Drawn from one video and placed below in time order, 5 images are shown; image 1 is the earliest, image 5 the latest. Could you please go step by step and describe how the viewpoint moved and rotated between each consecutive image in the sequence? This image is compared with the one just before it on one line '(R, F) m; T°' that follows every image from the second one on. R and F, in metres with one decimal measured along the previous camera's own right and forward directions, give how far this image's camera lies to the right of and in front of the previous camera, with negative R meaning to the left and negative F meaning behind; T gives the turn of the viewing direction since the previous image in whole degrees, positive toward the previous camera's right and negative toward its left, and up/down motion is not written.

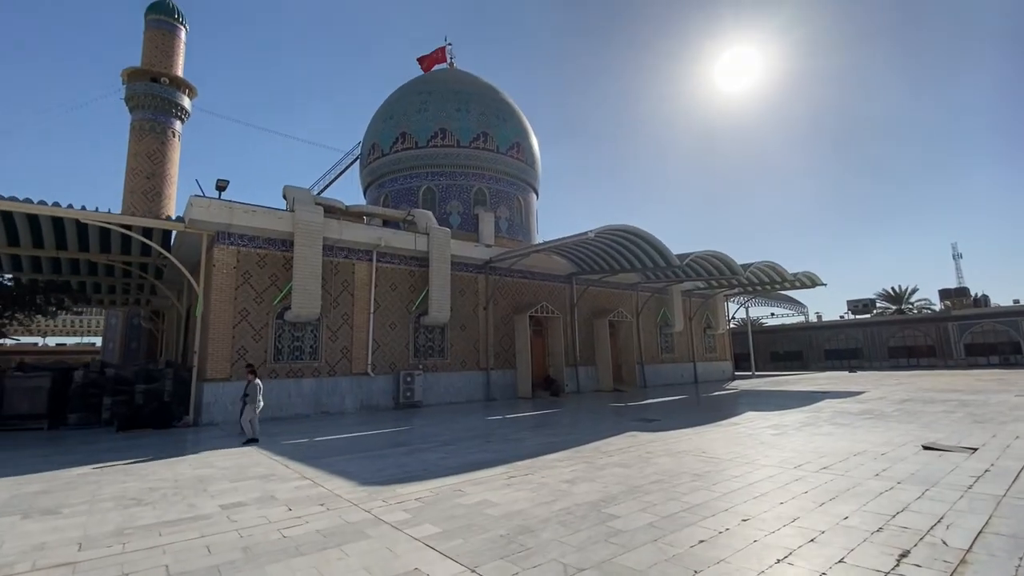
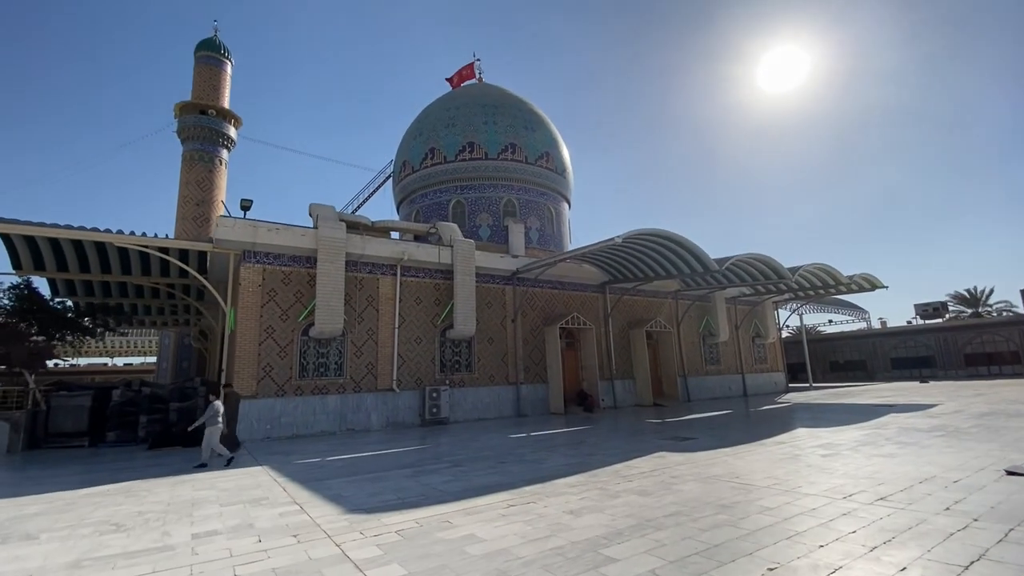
(+0.4, +0.4) m; -5°
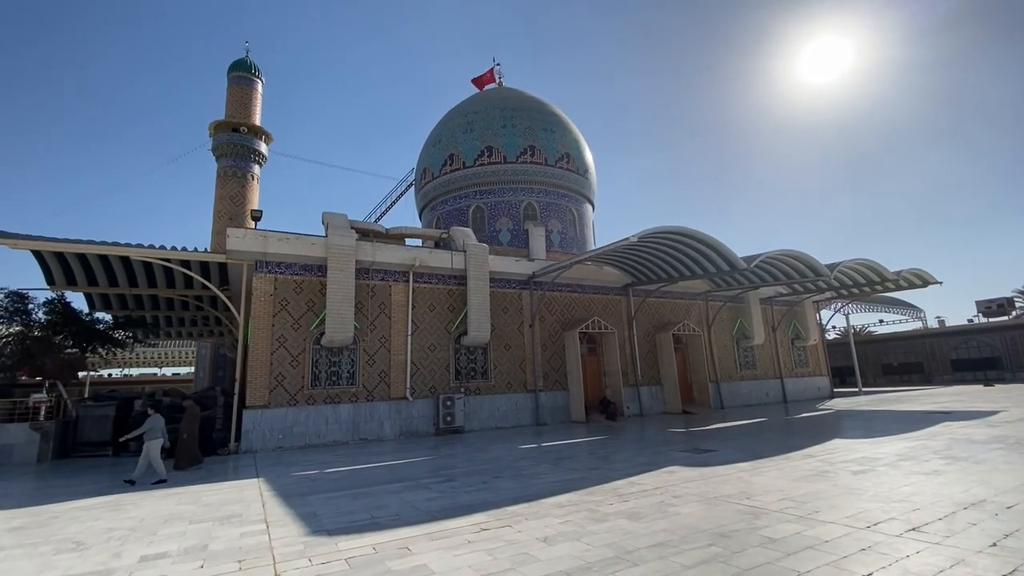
(+0.5, +0.4) m; -4°
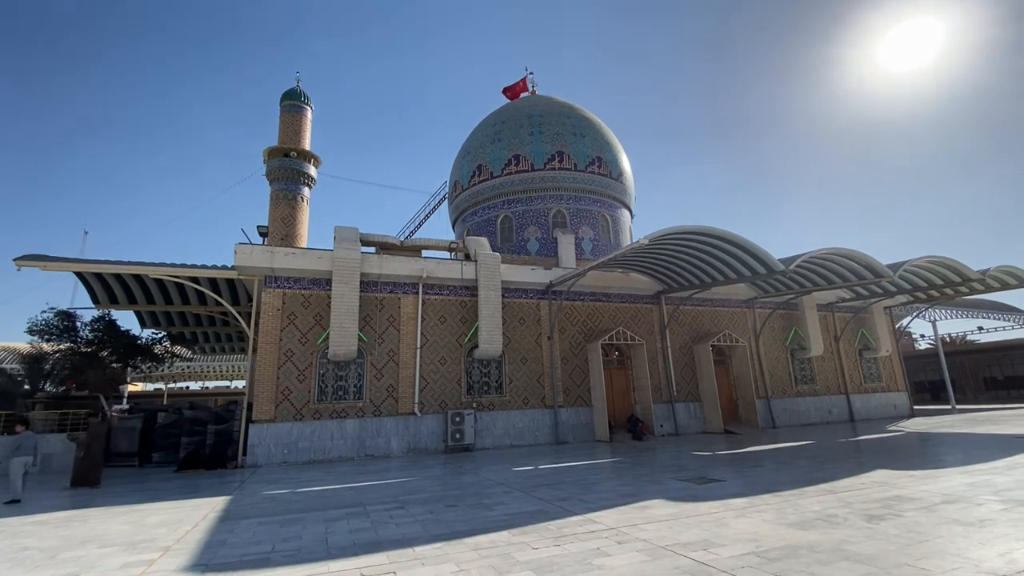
(+1.1, +0.6) m; -8°
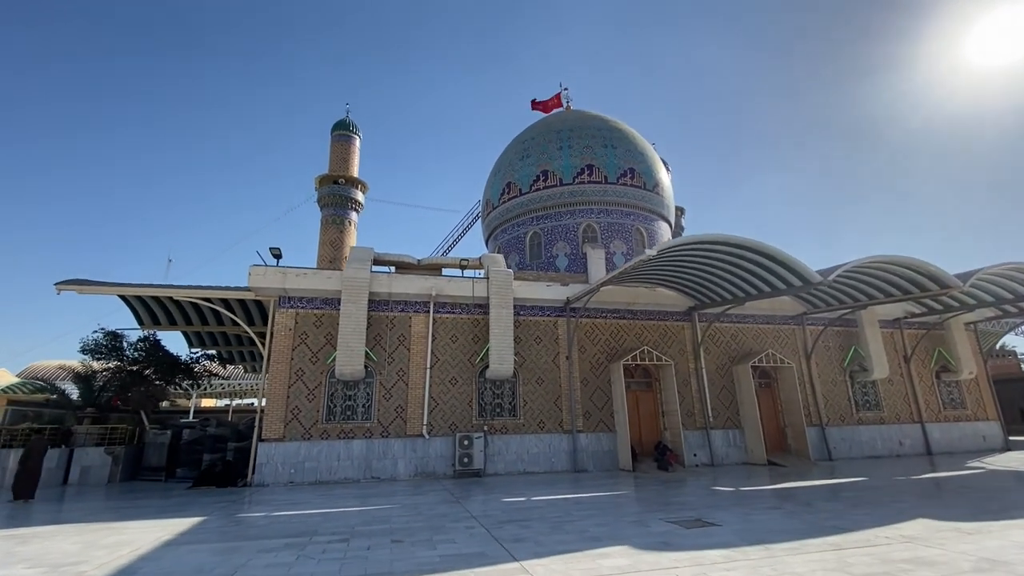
(+1.1, +0.5) m; -8°
